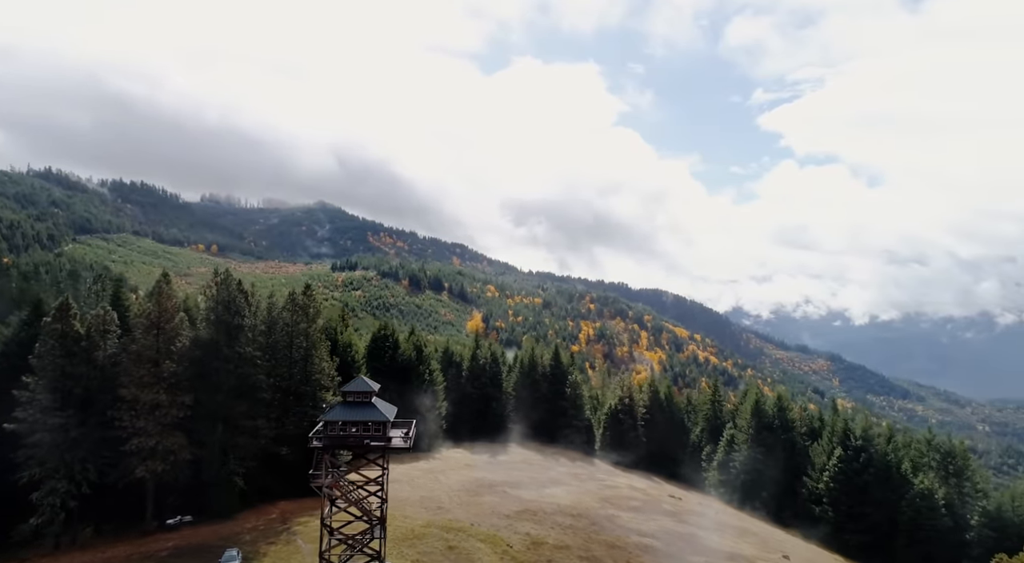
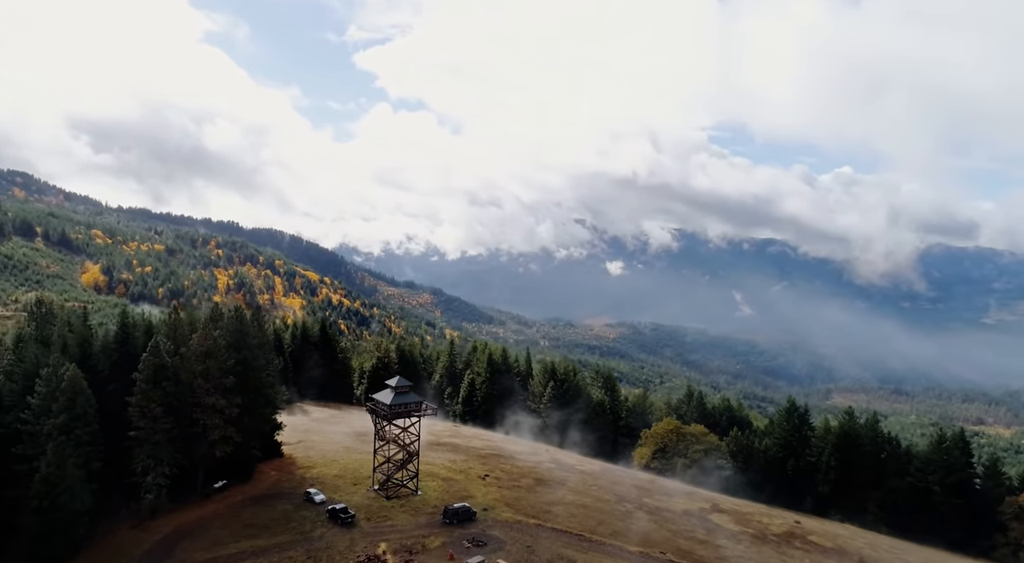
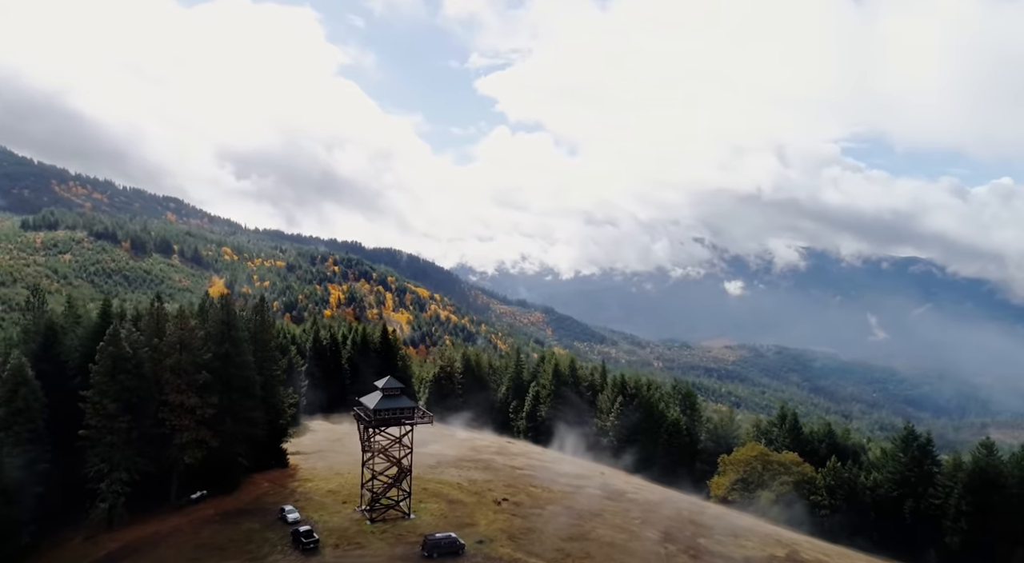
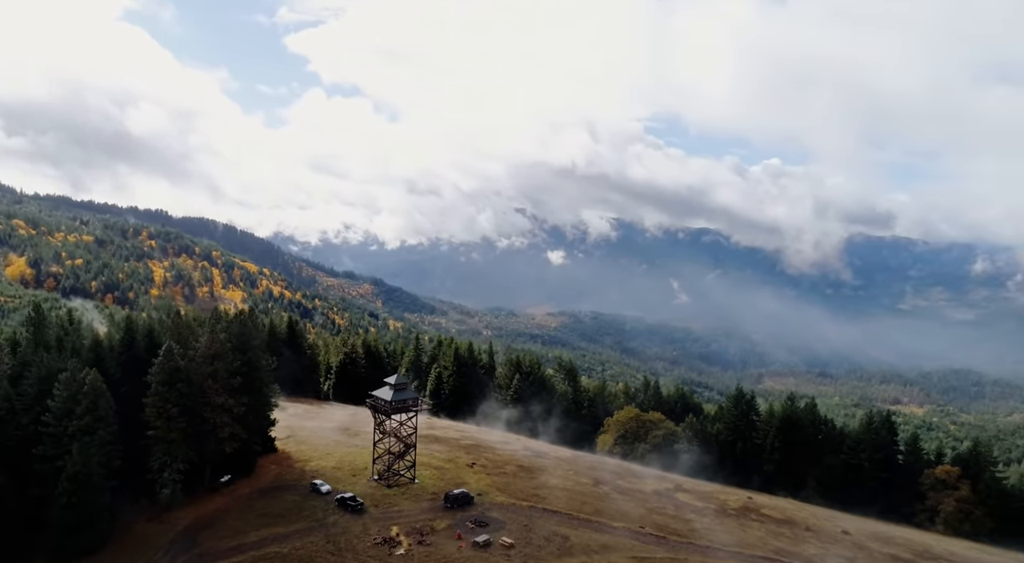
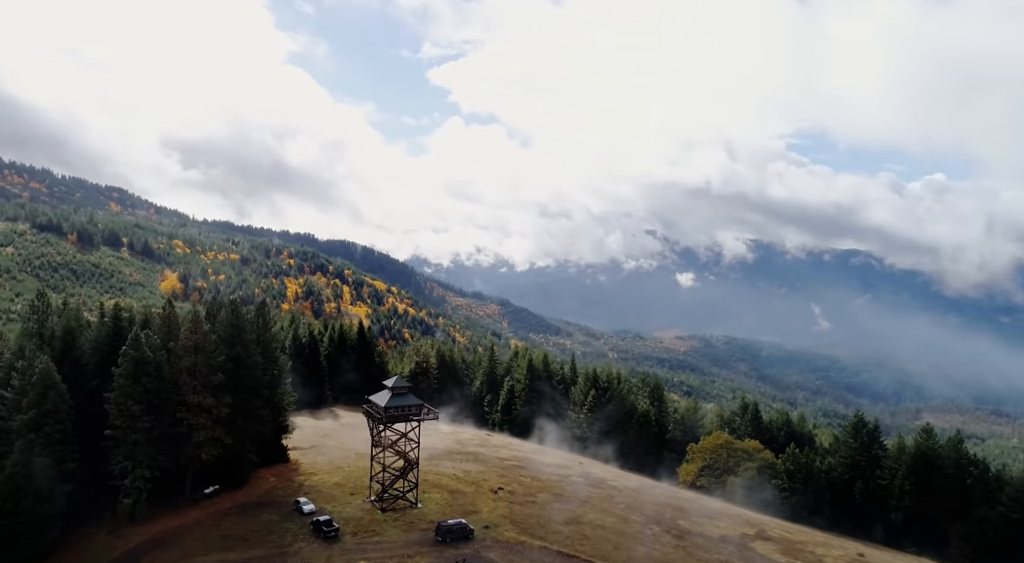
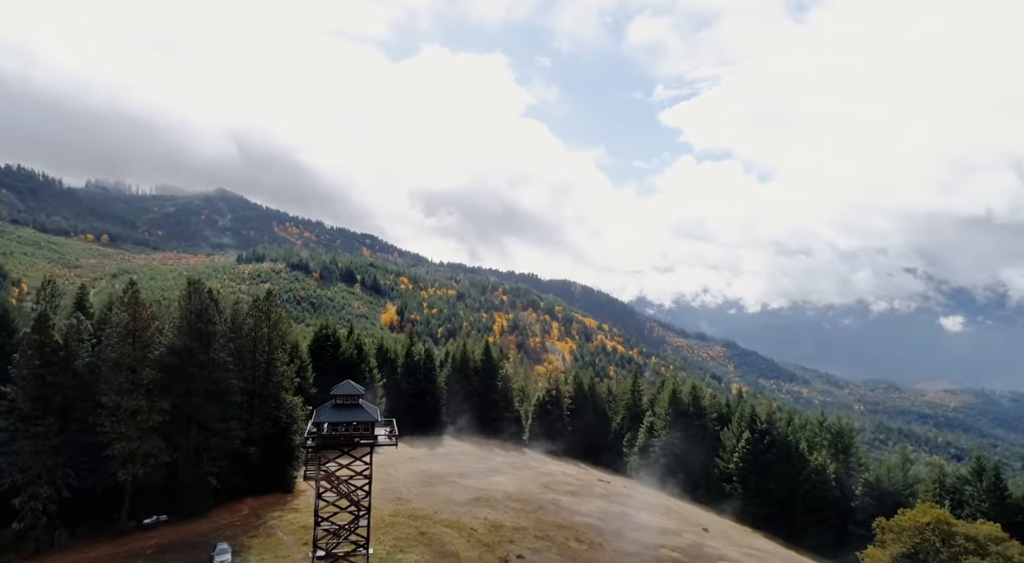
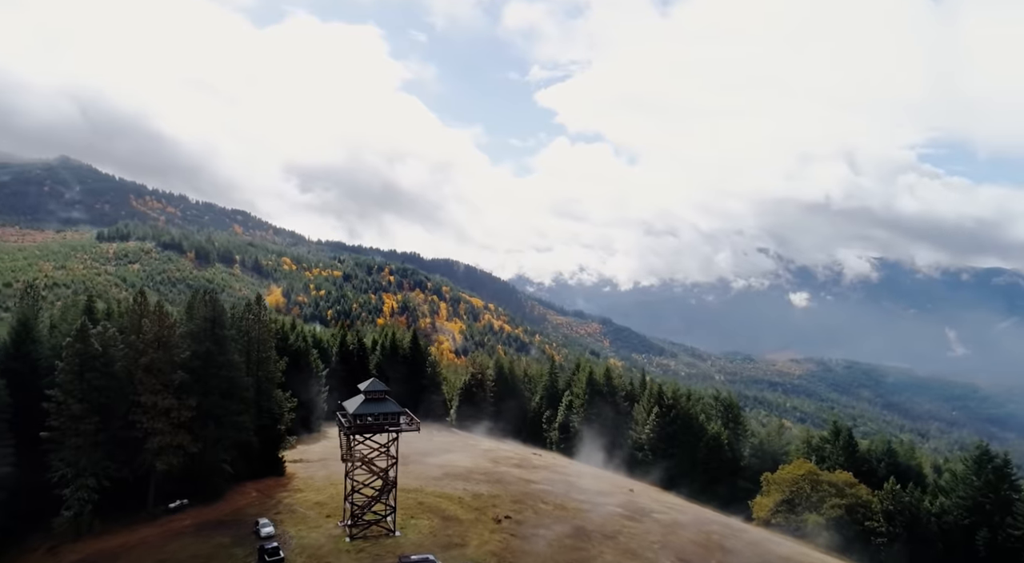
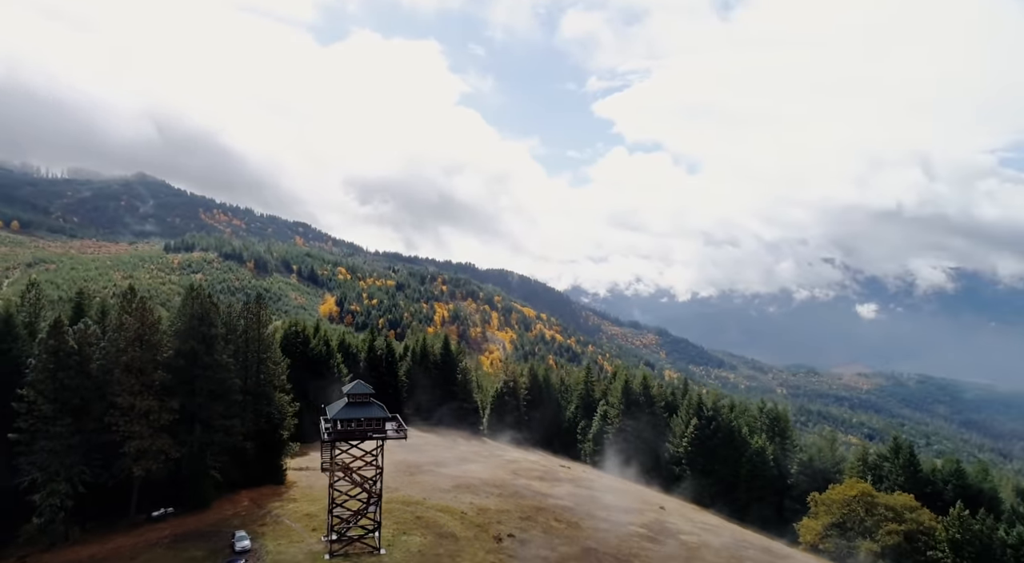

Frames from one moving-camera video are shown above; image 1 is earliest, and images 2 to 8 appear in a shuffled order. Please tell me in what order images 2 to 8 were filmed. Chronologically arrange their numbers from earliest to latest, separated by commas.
6, 8, 7, 3, 5, 2, 4
